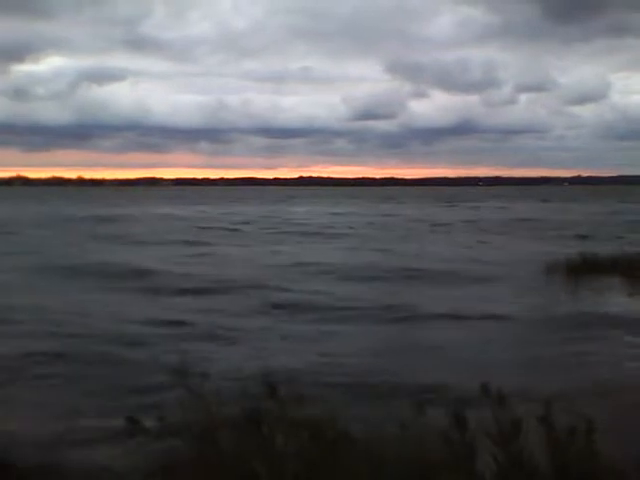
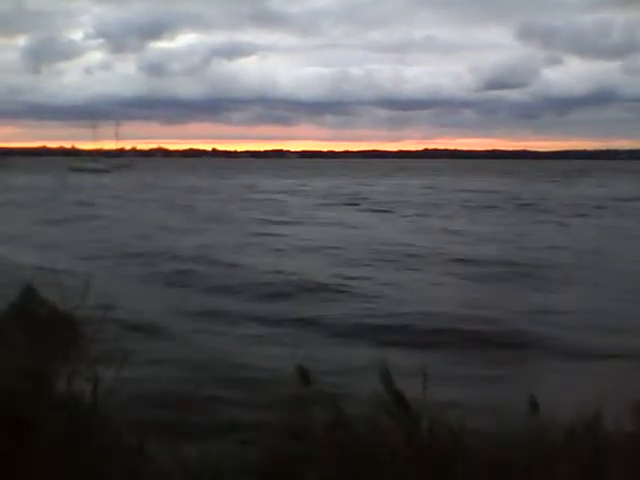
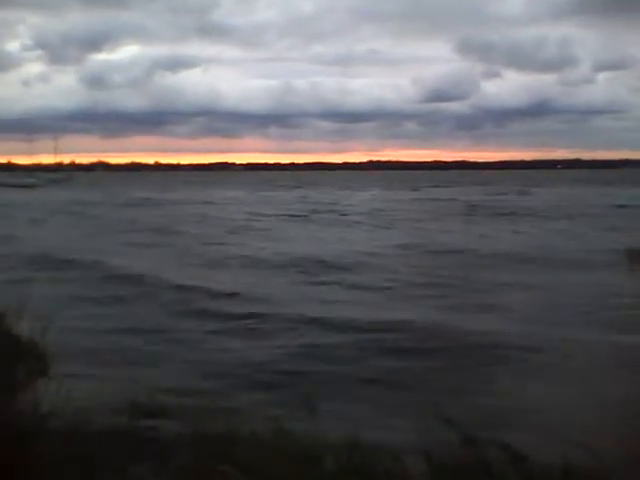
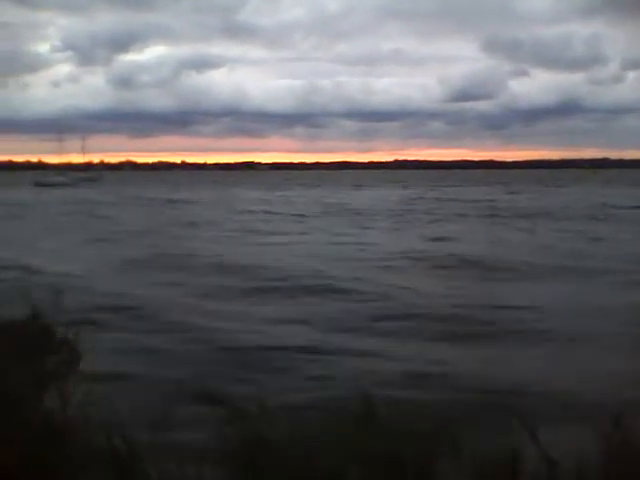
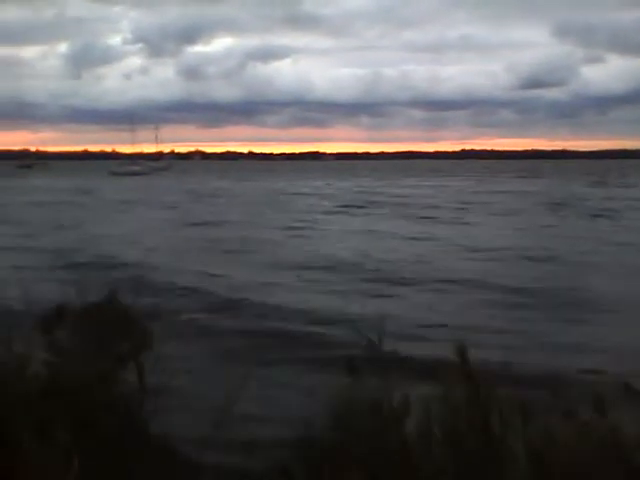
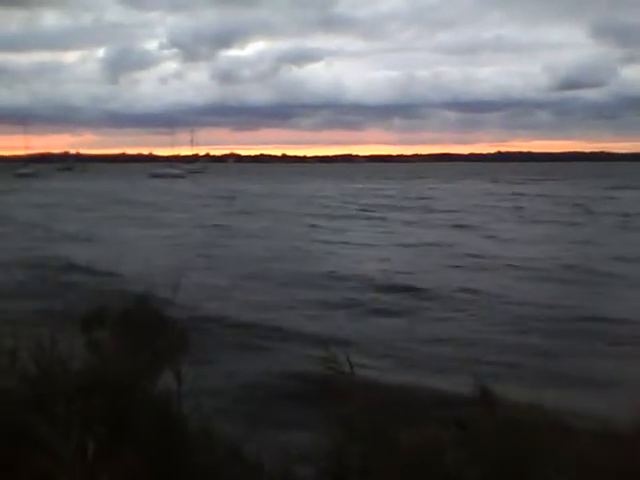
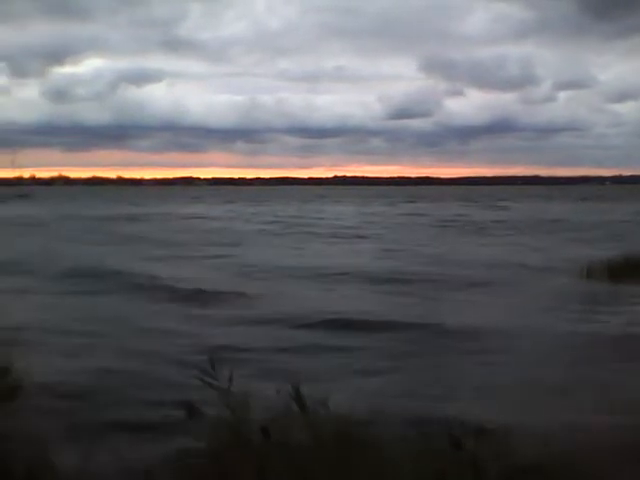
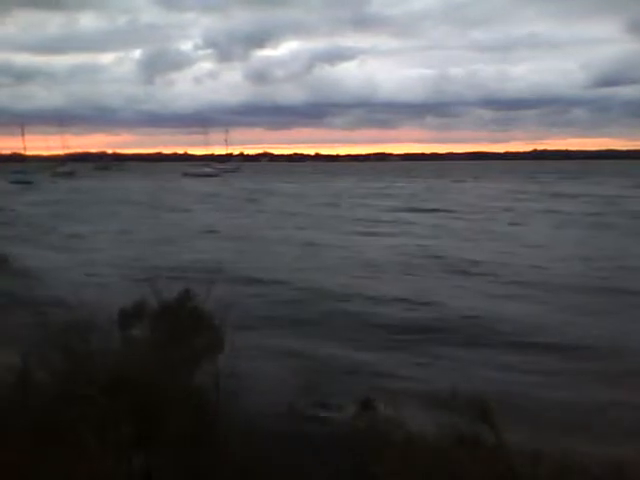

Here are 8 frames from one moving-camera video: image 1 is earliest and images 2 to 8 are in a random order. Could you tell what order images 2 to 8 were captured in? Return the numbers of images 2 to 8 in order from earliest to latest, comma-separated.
7, 3, 4, 2, 5, 6, 8
